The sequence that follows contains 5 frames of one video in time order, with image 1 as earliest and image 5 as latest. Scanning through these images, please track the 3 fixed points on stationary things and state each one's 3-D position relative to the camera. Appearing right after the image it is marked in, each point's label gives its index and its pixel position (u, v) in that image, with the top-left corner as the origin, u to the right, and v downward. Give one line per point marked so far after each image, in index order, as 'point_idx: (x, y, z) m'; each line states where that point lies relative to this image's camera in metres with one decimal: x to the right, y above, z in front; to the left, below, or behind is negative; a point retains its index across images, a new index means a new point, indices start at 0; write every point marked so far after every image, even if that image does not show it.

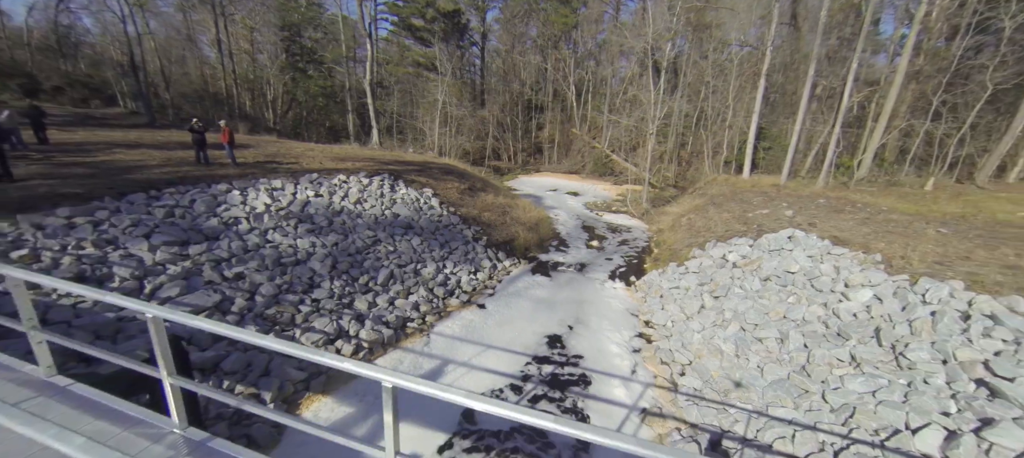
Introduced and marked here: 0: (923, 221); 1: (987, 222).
0: (+11.1, +0.2, +10.6) m
1: (+12.5, +0.2, +10.3) m
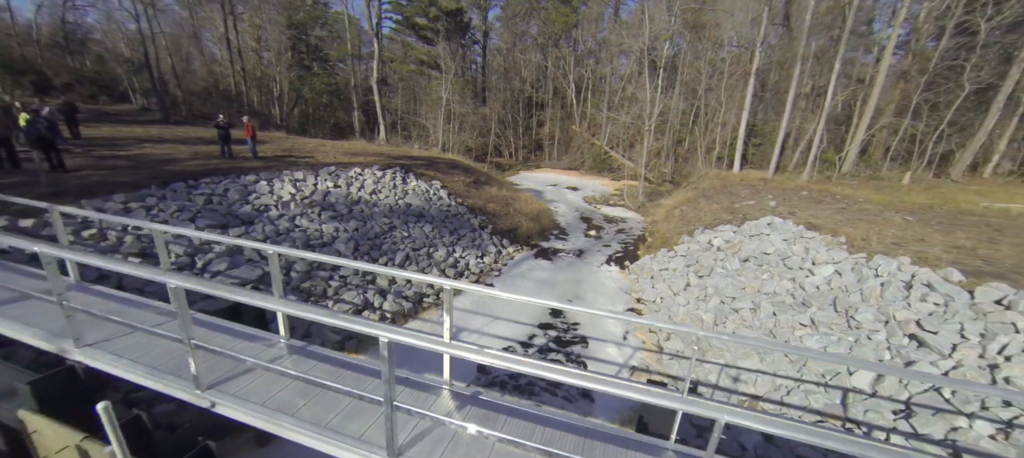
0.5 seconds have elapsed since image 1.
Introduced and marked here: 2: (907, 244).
0: (+11.2, +0.6, +11.5) m
1: (+12.6, +0.5, +11.3) m
2: (+8.3, -0.3, +8.2) m
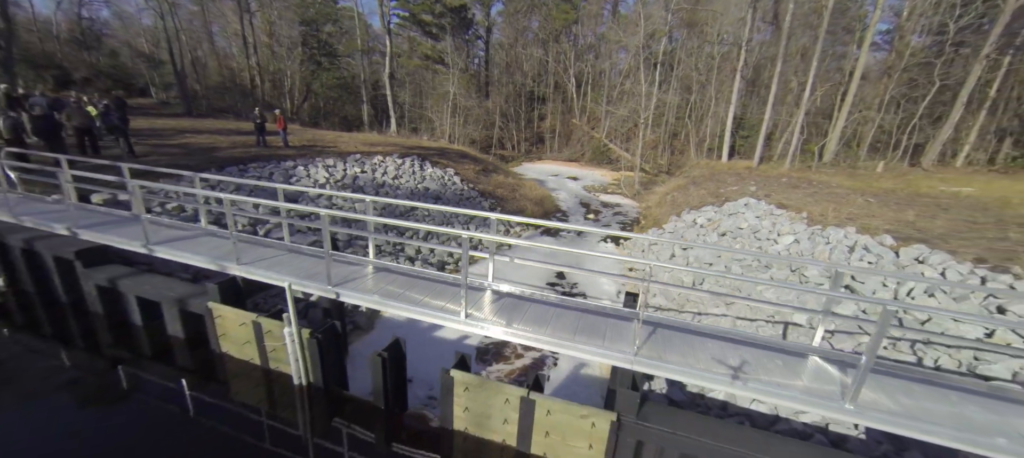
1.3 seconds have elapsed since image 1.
0: (+11.4, +1.2, +13.0) m
1: (+12.9, +1.1, +12.7) m
2: (+8.5, +0.3, +9.7) m
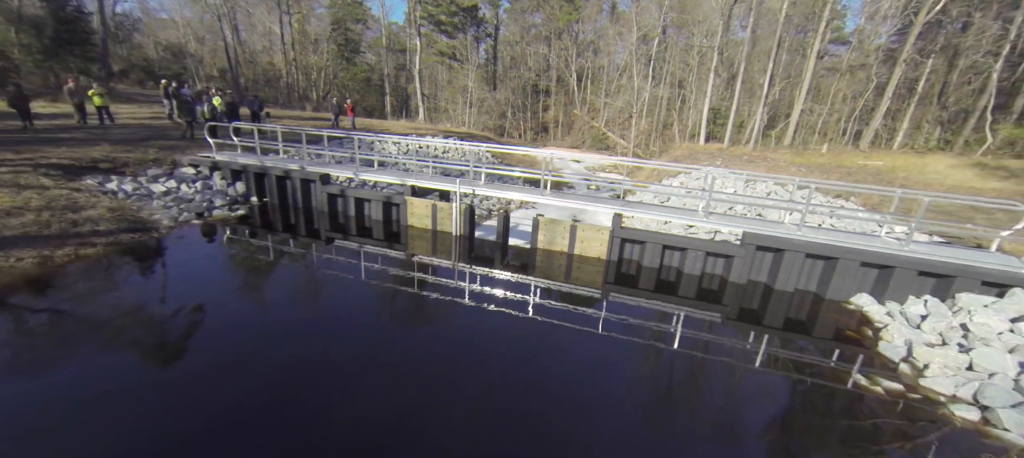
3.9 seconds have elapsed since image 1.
0: (+12.4, +2.8, +17.2) m
1: (+13.8, +2.7, +17.0) m
2: (+9.5, +1.8, +13.9) m
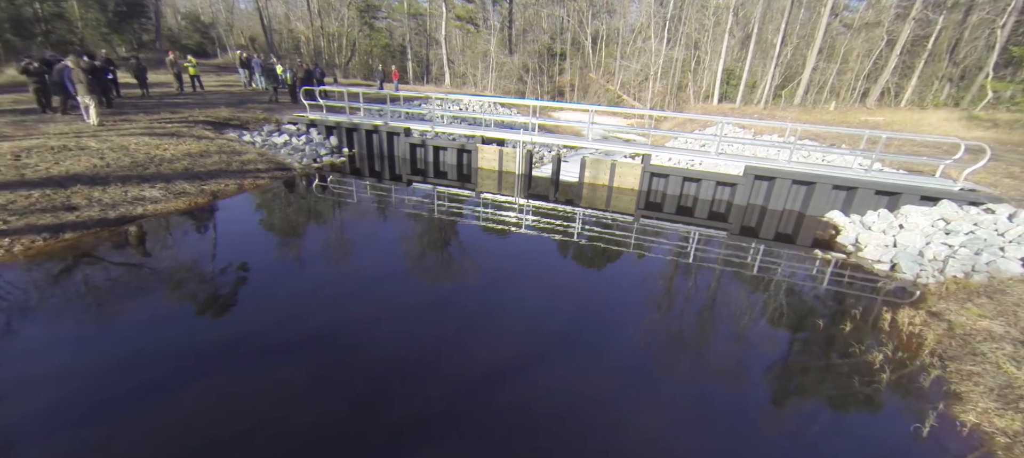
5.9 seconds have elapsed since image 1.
0: (+13.9, +5.0, +18.8) m
1: (+15.3, +5.0, +18.6) m
2: (+11.0, +3.8, +15.7) m
